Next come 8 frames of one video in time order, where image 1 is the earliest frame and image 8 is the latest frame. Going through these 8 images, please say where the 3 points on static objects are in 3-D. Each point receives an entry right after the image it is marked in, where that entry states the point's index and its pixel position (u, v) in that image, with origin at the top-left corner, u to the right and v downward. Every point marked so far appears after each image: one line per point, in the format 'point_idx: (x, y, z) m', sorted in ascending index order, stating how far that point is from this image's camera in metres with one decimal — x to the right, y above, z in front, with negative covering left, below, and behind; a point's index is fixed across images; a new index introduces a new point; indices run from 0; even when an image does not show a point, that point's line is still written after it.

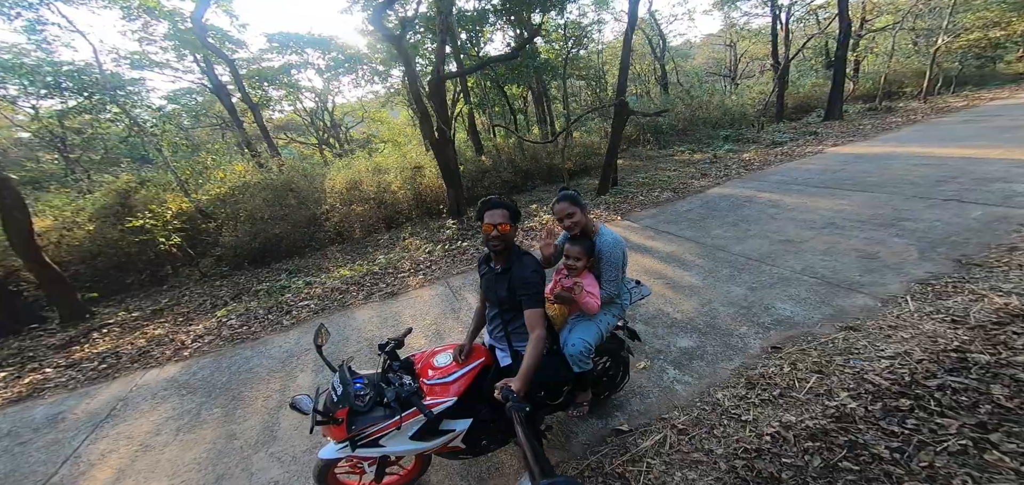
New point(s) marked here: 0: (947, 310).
0: (+3.1, -0.5, +2.7) m
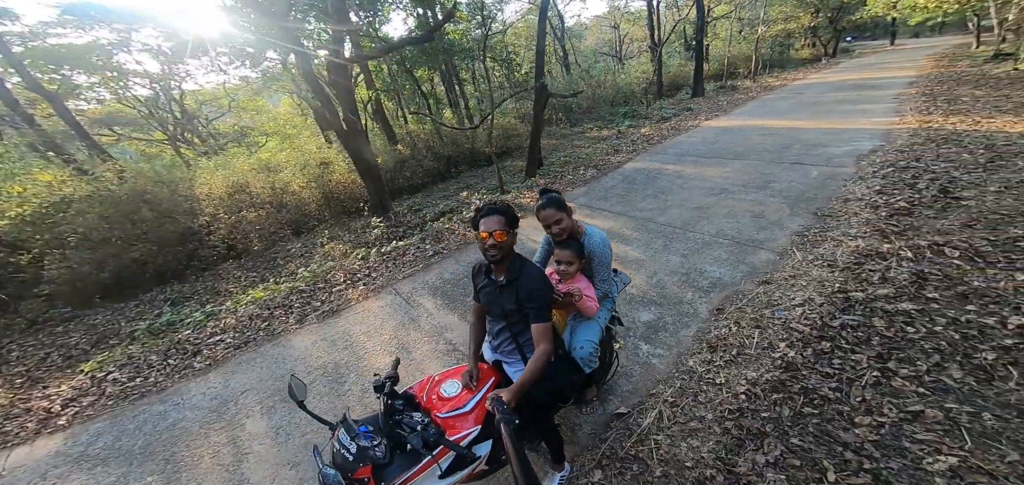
0: (+2.8, -0.1, +3.3) m
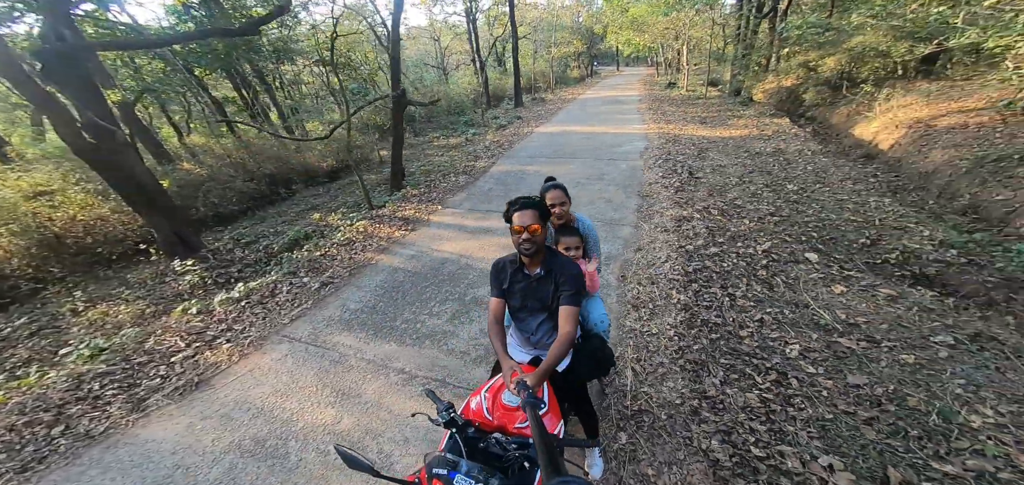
0: (+1.8, +0.2, +4.5) m
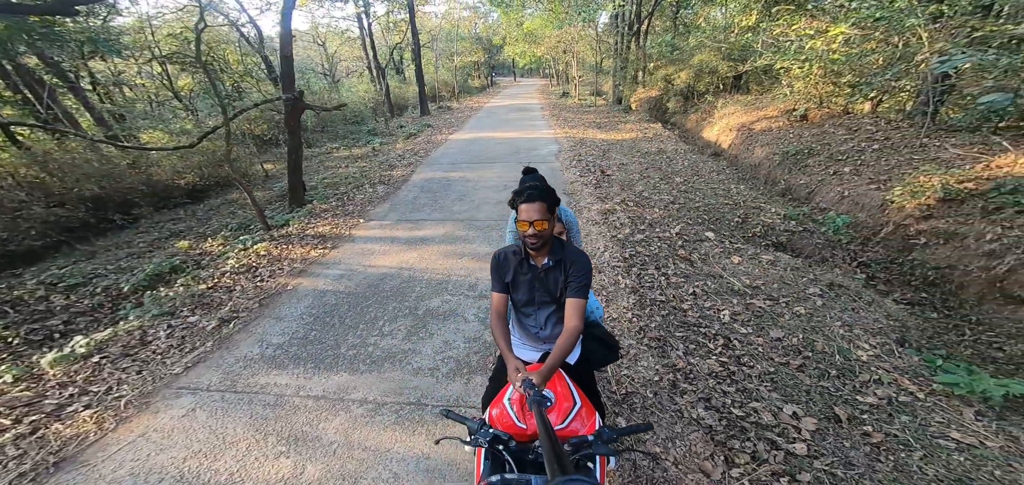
0: (+1.0, +0.3, +4.8) m
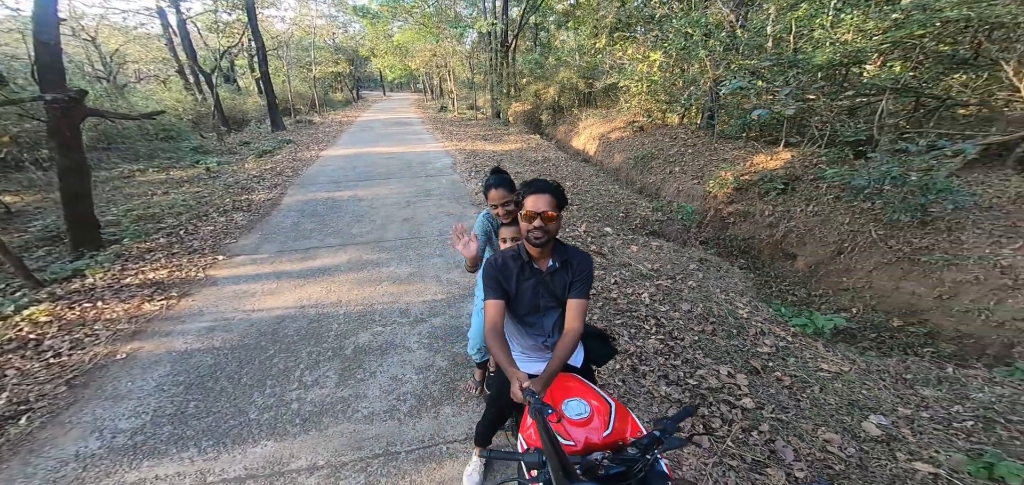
0: (-0.1, +0.2, +4.8) m
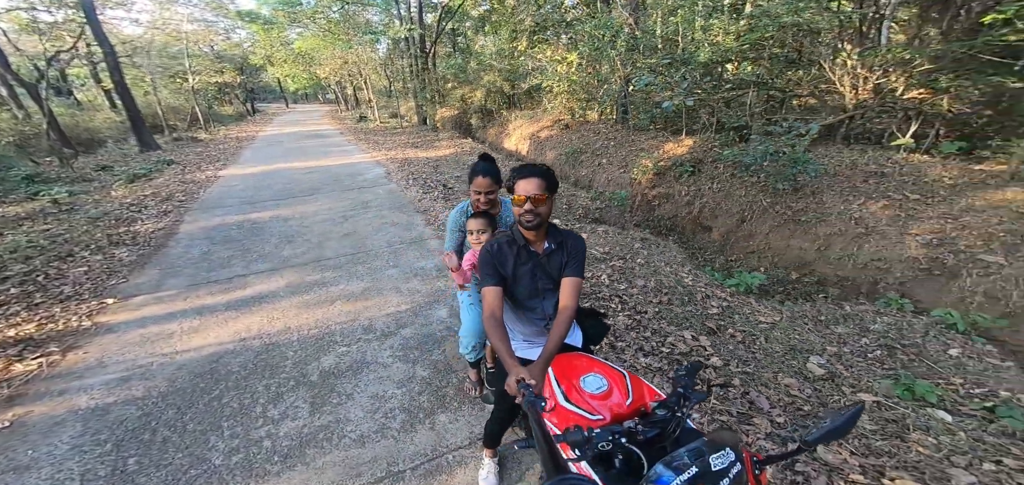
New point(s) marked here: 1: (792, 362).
0: (-0.7, +0.2, +4.8) m
1: (+2.0, -0.8, +2.7) m
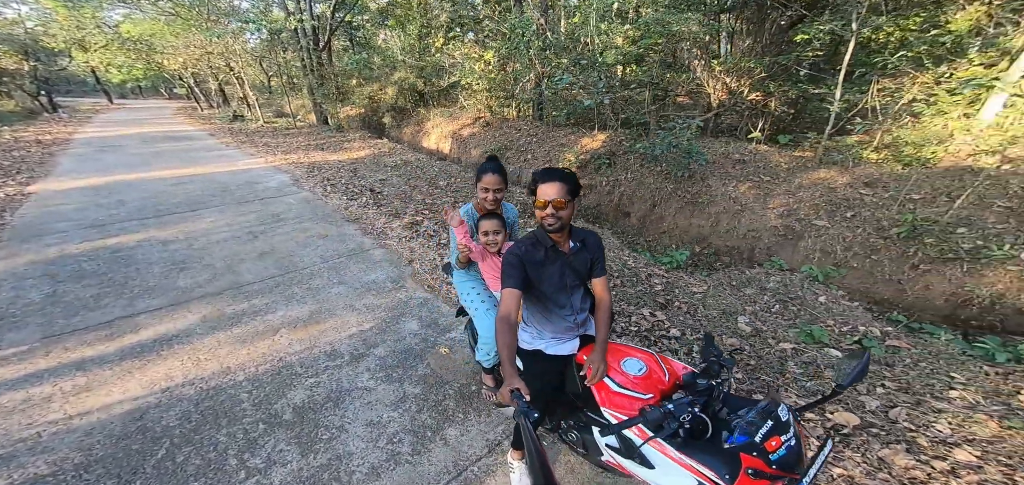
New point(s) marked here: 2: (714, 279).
0: (-1.4, +0.1, +4.5) m
1: (+1.8, -0.7, +3.2) m
2: (+2.2, -0.4, +4.2) m
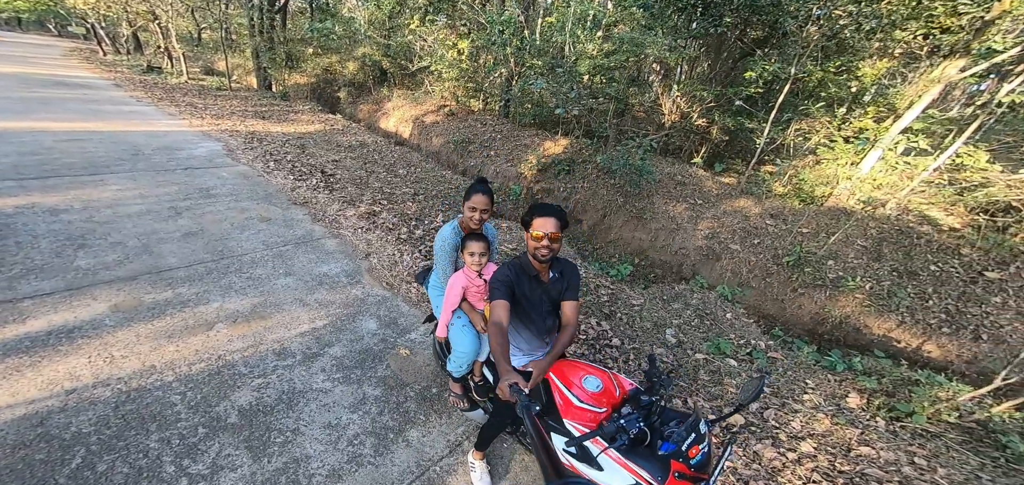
0: (-1.9, +0.2, +4.4) m
1: (+1.4, -0.9, +3.6) m
2: (+1.7, -0.6, +4.6) m
